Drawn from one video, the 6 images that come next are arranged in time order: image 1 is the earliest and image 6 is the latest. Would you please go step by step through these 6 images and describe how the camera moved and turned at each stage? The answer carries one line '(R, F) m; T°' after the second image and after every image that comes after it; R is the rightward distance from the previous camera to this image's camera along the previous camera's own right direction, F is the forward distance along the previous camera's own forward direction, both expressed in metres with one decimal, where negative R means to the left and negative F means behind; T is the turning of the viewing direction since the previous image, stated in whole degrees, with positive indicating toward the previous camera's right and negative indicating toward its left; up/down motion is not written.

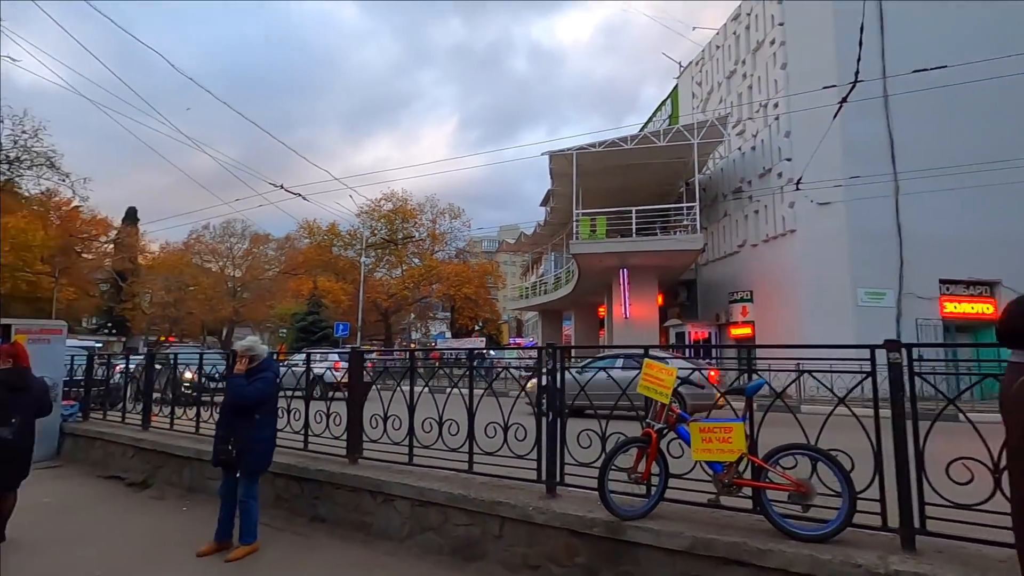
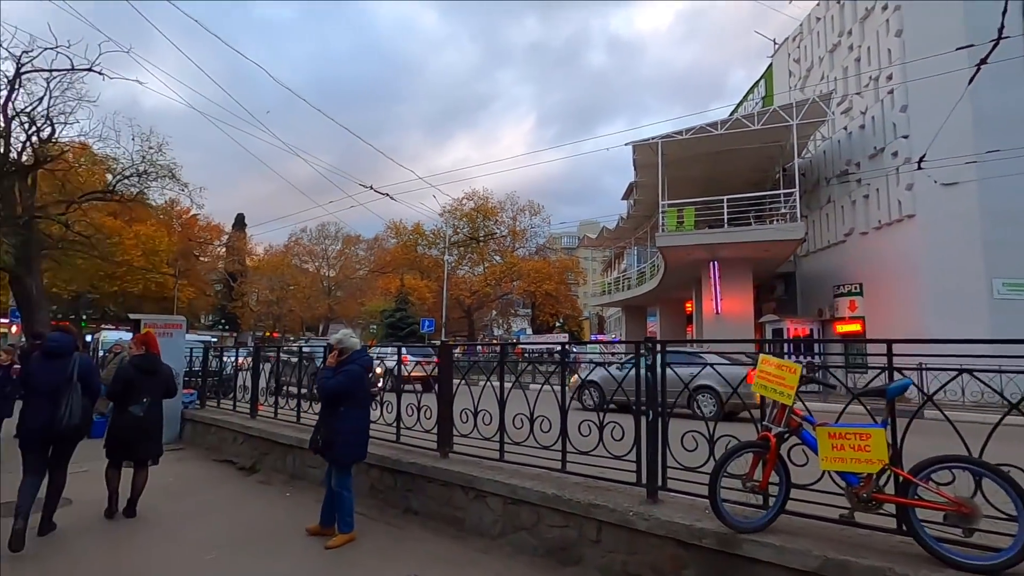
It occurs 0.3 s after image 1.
(-0.1, +0.2) m; -9°
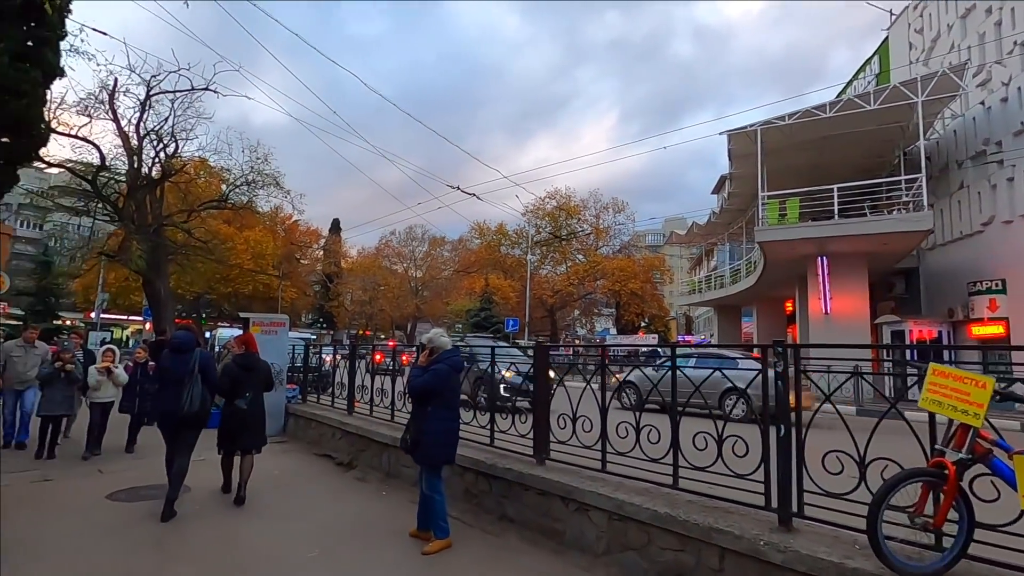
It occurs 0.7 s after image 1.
(-0.2, +0.3) m; -9°
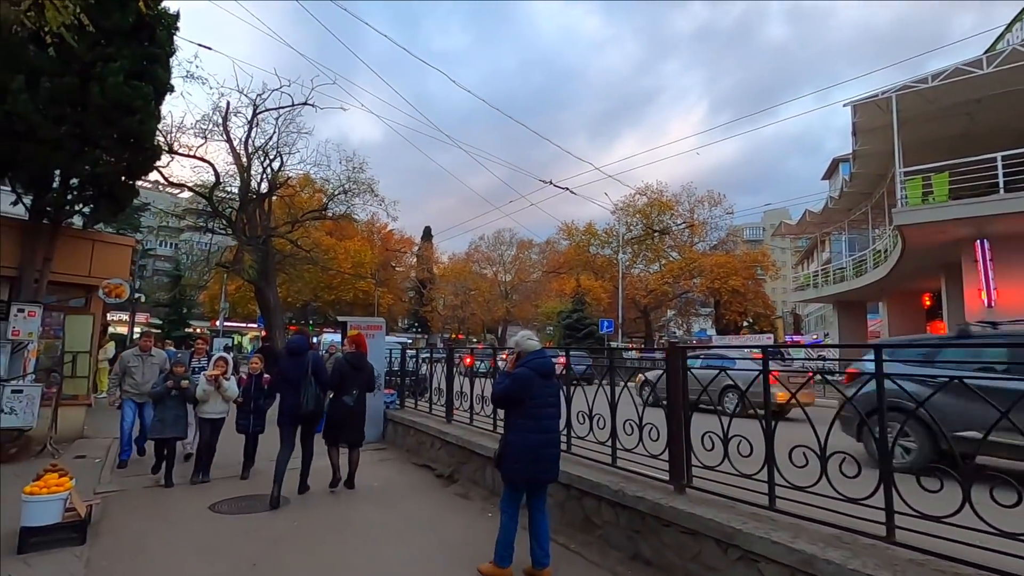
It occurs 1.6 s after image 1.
(-0.3, +0.8) m; -9°
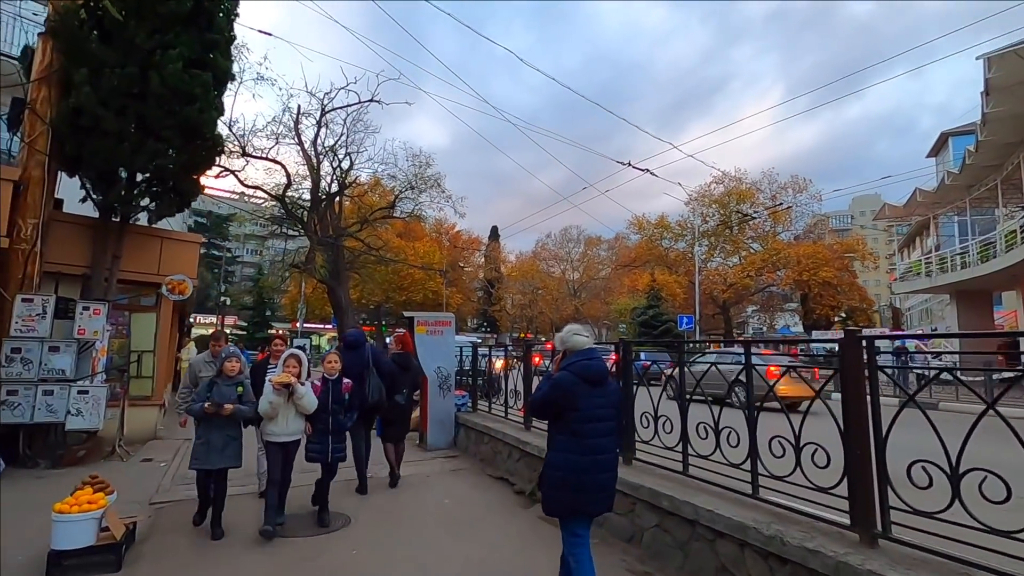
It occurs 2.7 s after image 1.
(-0.2, +1.1) m; -7°
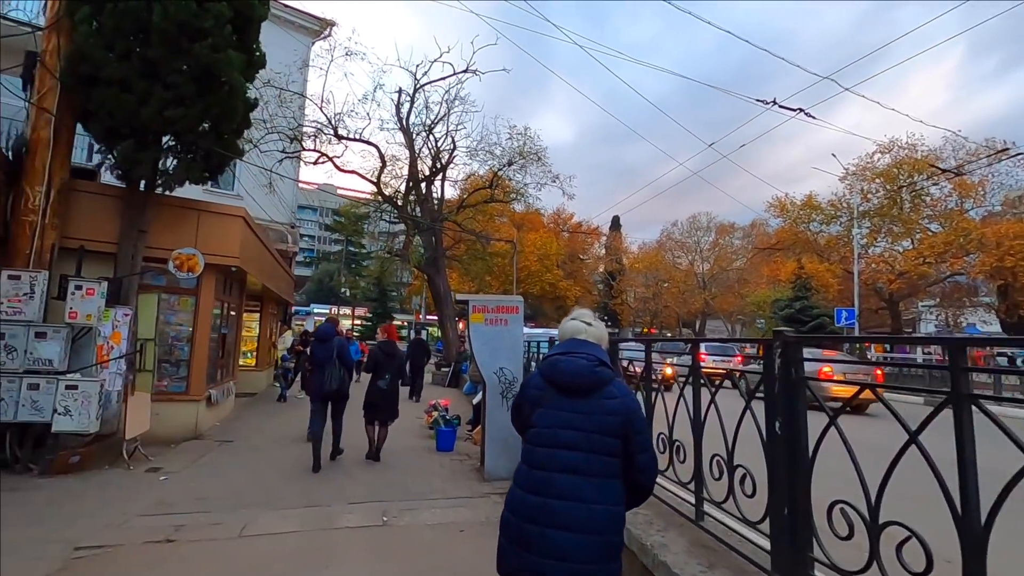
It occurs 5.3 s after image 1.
(+0.4, +2.5) m; -13°
